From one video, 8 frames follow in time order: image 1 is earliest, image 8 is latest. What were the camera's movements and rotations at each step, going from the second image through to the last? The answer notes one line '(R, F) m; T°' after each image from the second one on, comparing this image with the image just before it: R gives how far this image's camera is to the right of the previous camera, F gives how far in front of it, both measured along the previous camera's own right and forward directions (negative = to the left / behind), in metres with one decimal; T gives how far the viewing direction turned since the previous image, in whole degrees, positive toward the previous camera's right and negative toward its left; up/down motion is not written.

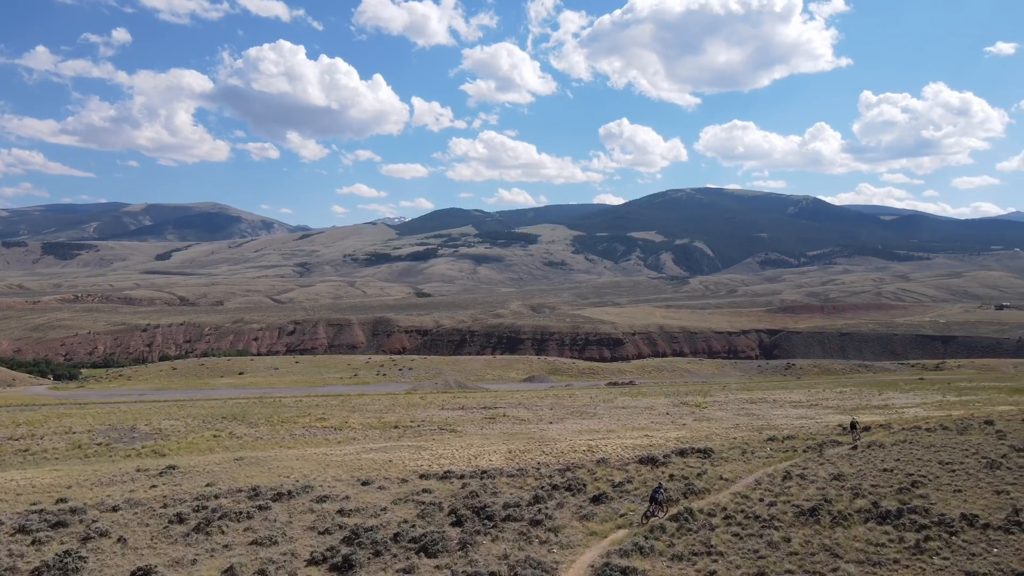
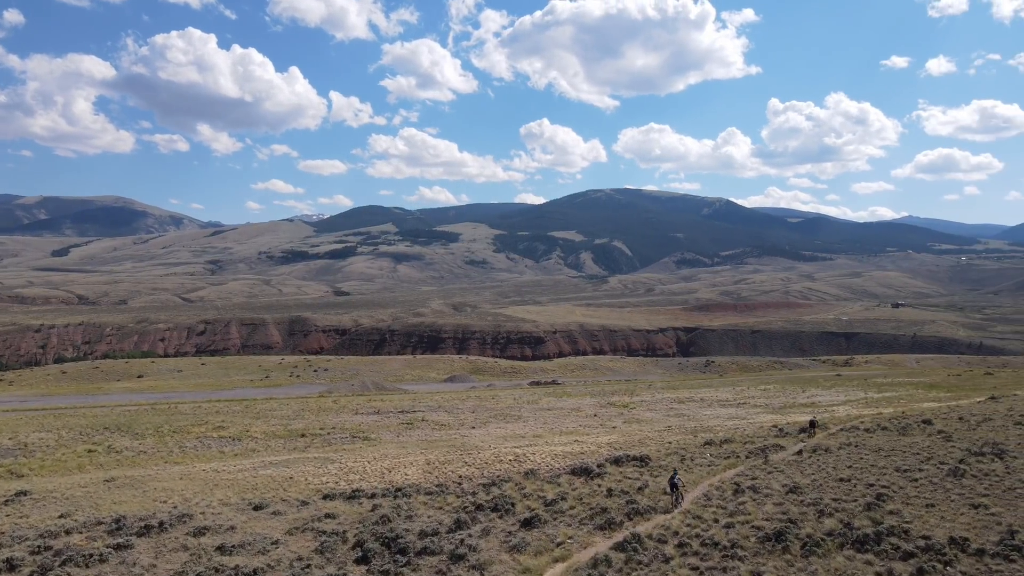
(+0.1, +2.9) m; +6°
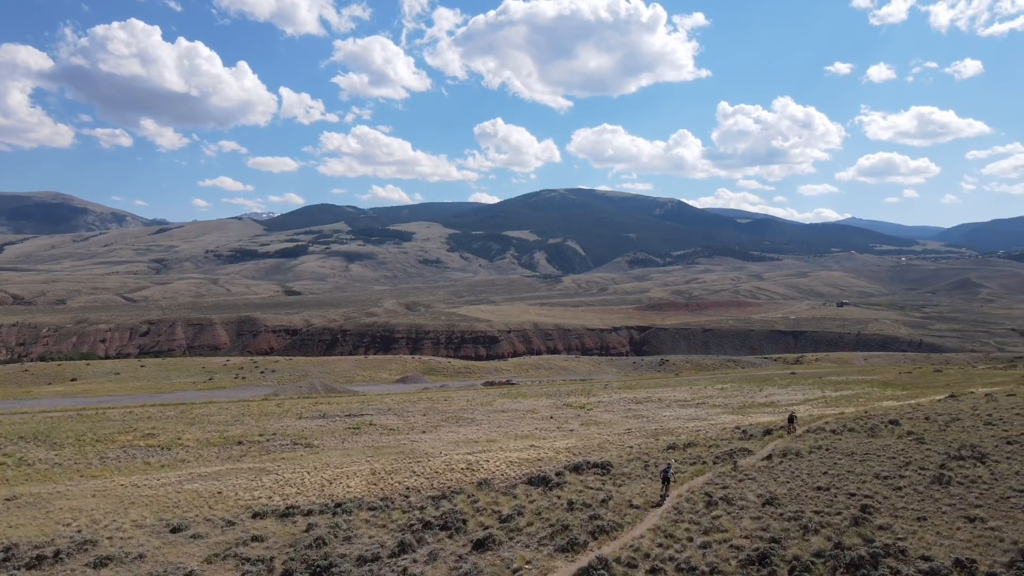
(+0.1, +1.9) m; +4°
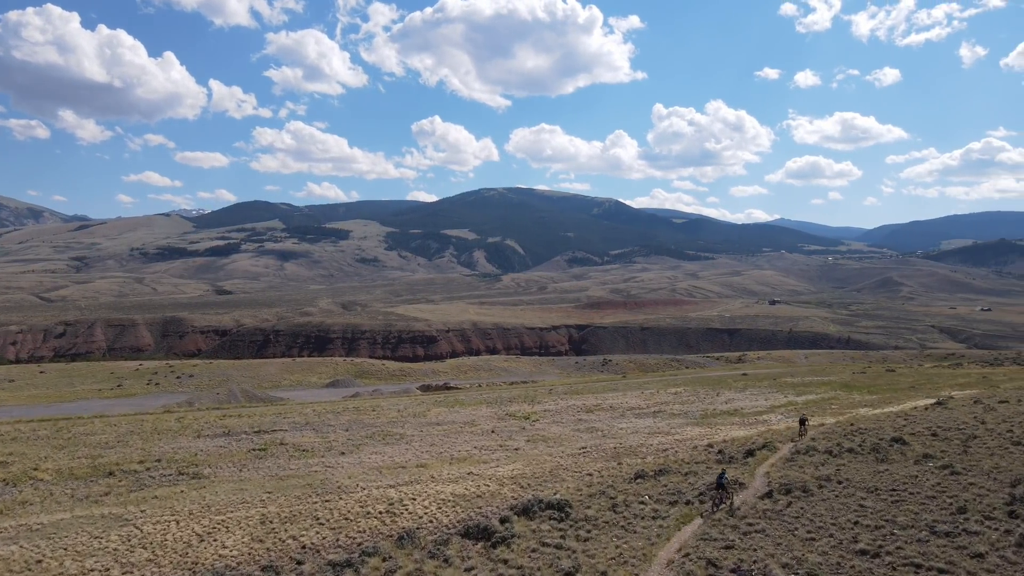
(+0.2, +5.4) m; +5°
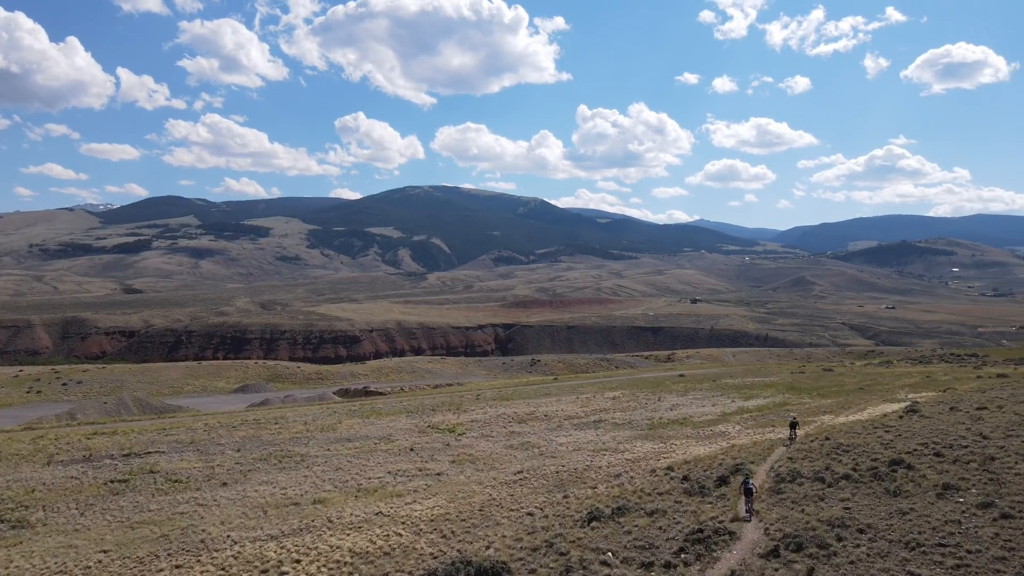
(+0.2, +5.2) m; +6°
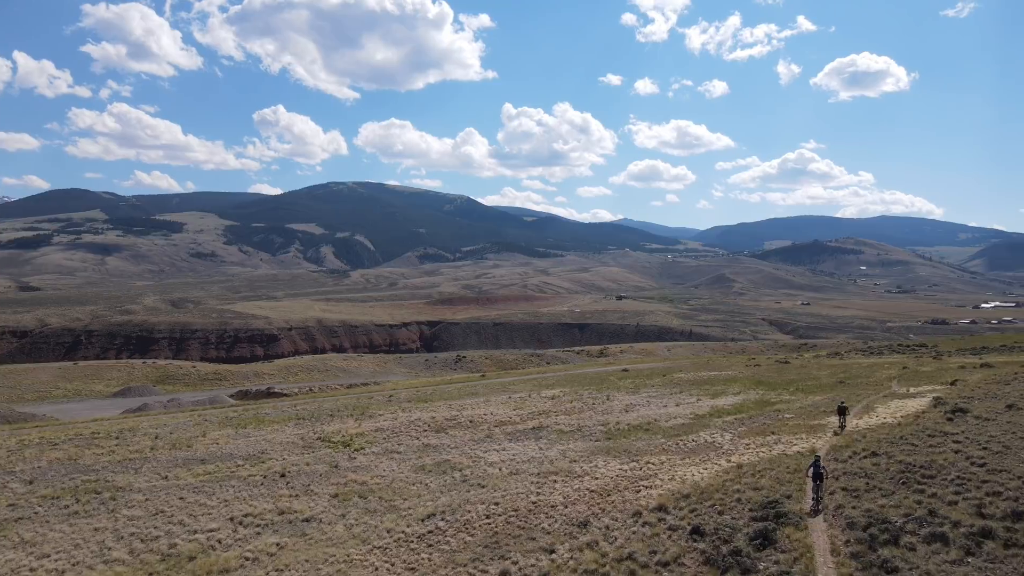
(+0.4, +8.8) m; +6°
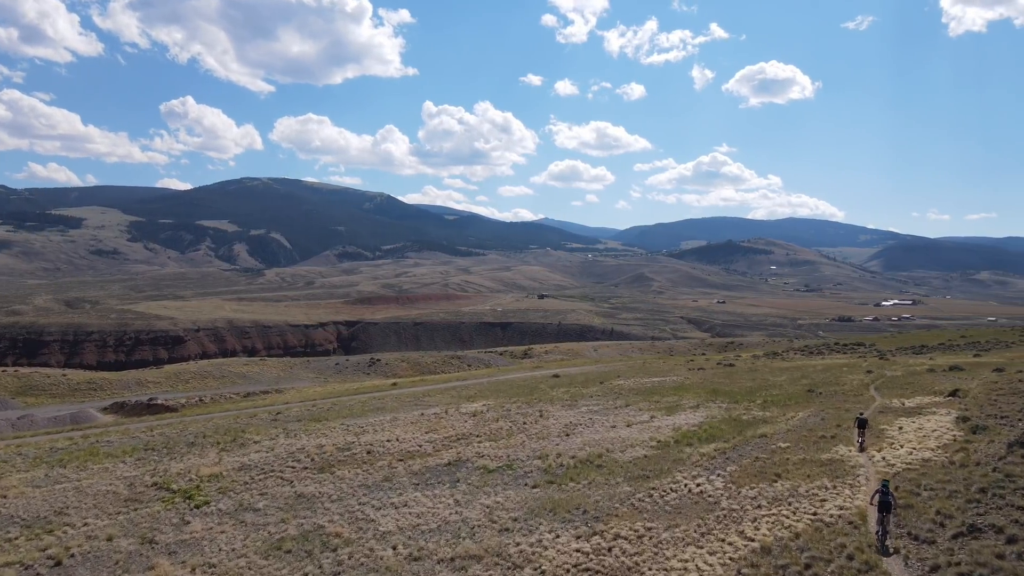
(+0.4, +7.4) m; +6°
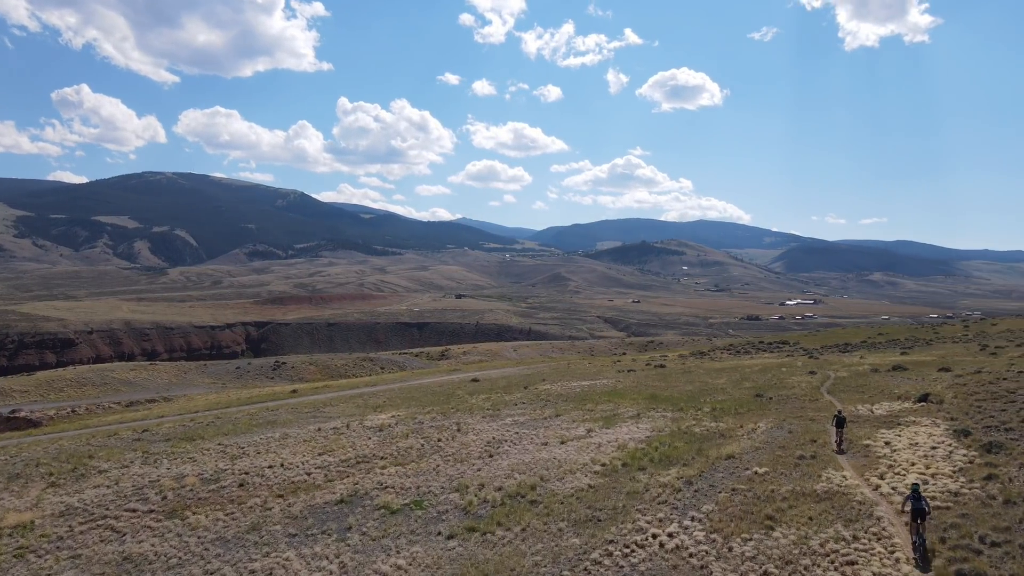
(+0.2, +4.8) m; +6°
